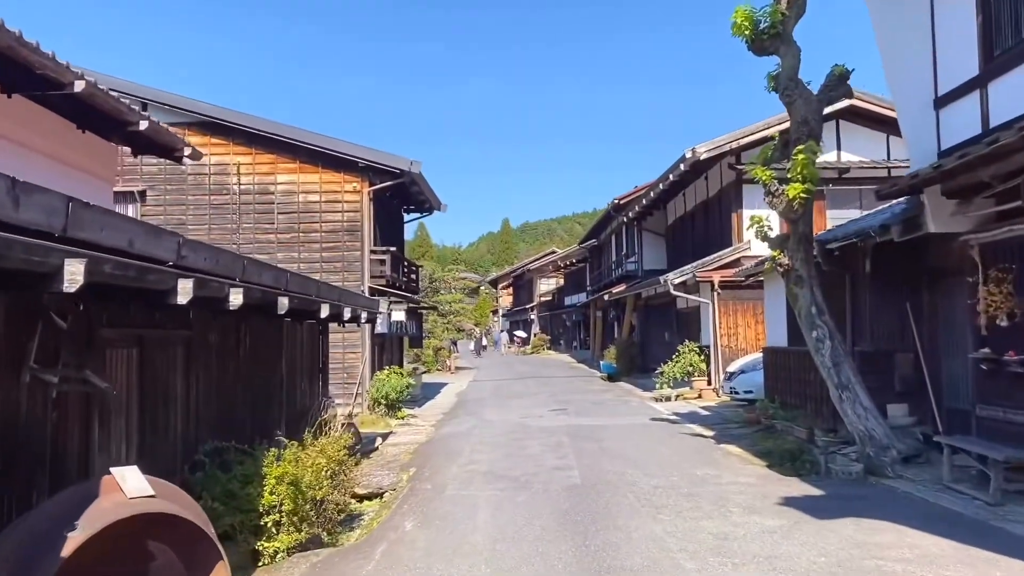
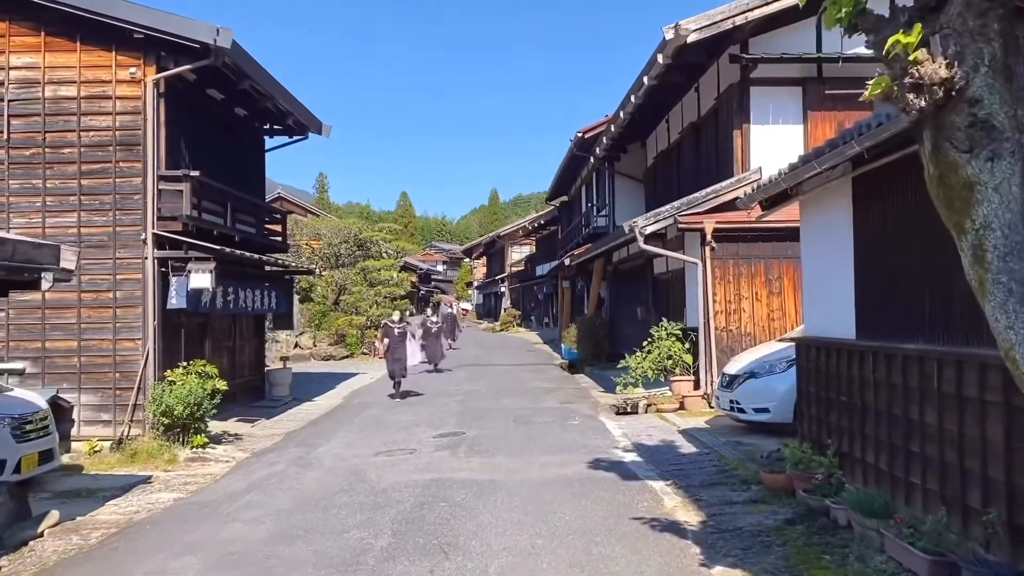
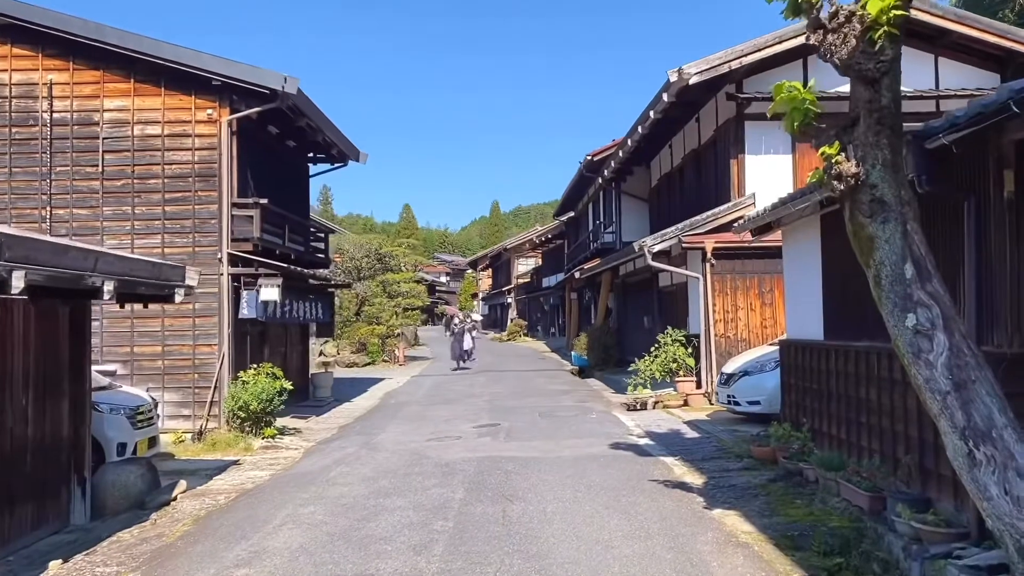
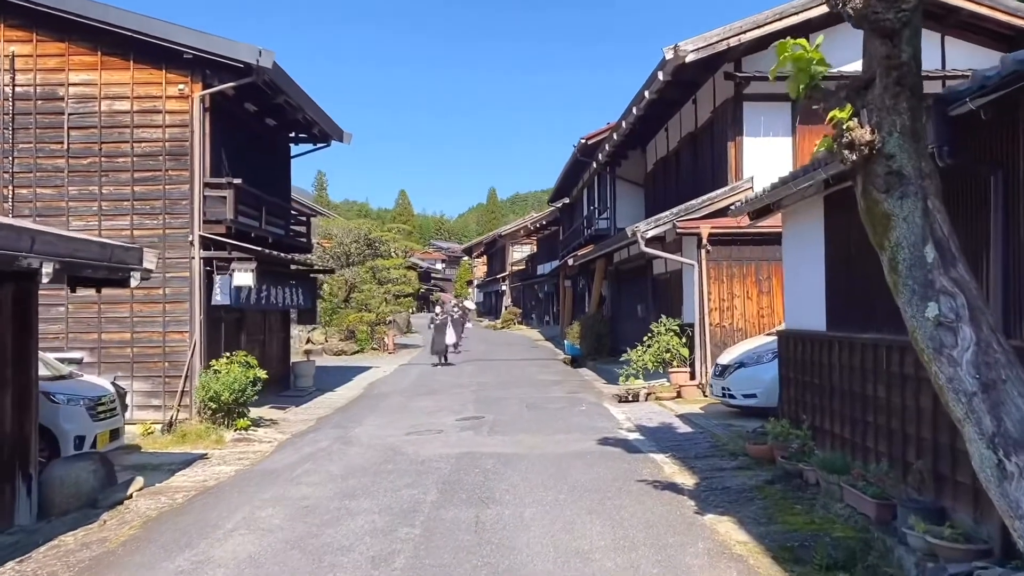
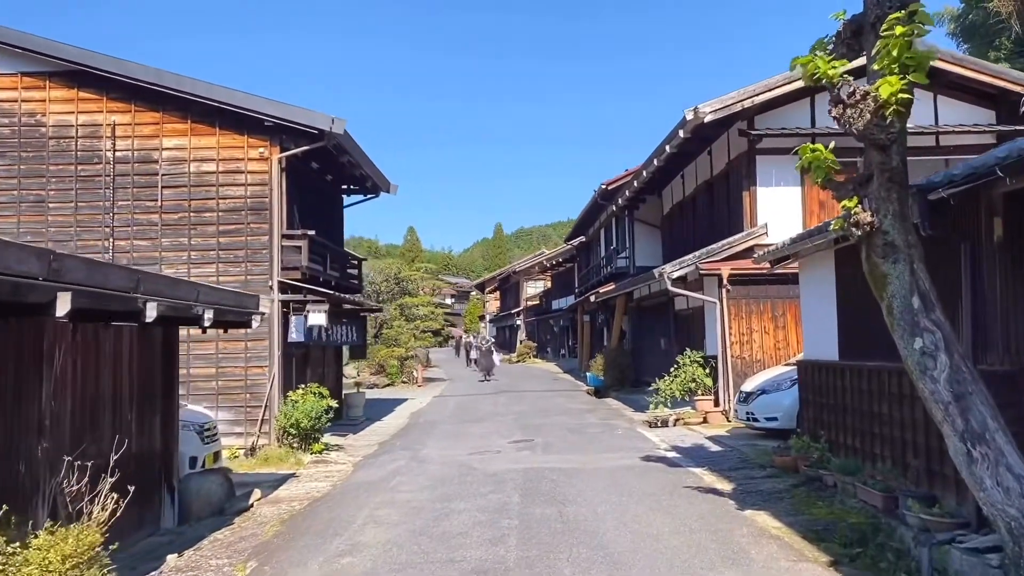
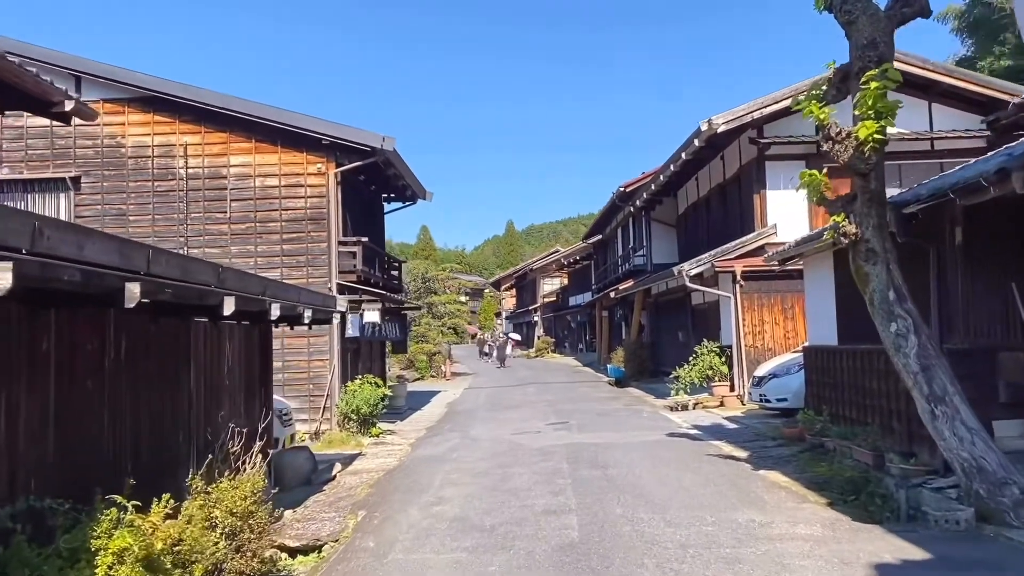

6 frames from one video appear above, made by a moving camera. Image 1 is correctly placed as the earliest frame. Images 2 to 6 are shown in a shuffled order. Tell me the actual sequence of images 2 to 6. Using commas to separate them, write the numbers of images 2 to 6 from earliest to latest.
6, 5, 3, 4, 2
